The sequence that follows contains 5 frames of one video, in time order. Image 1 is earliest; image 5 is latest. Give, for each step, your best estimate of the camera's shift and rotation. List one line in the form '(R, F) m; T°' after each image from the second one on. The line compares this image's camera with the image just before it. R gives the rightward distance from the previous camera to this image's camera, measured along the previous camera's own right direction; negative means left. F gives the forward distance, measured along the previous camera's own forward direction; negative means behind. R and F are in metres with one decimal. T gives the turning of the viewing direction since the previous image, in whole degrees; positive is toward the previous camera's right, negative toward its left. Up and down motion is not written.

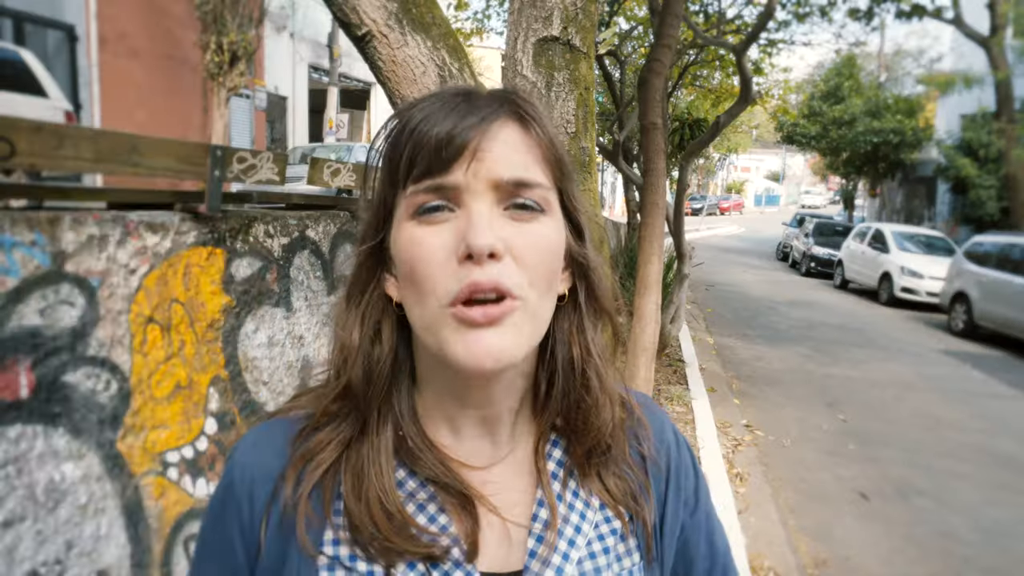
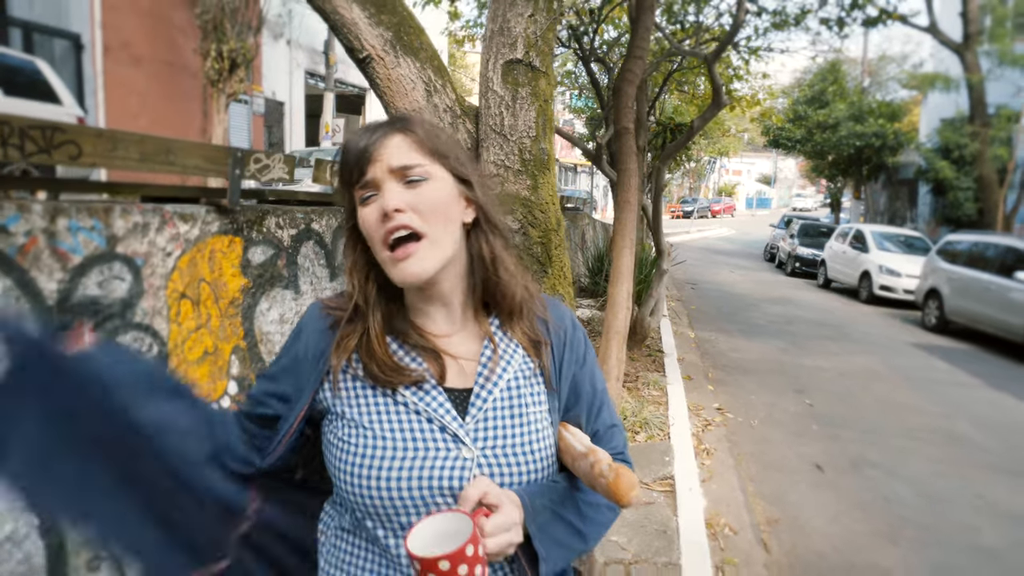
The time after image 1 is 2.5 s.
(+0.1, -0.4) m; 0°
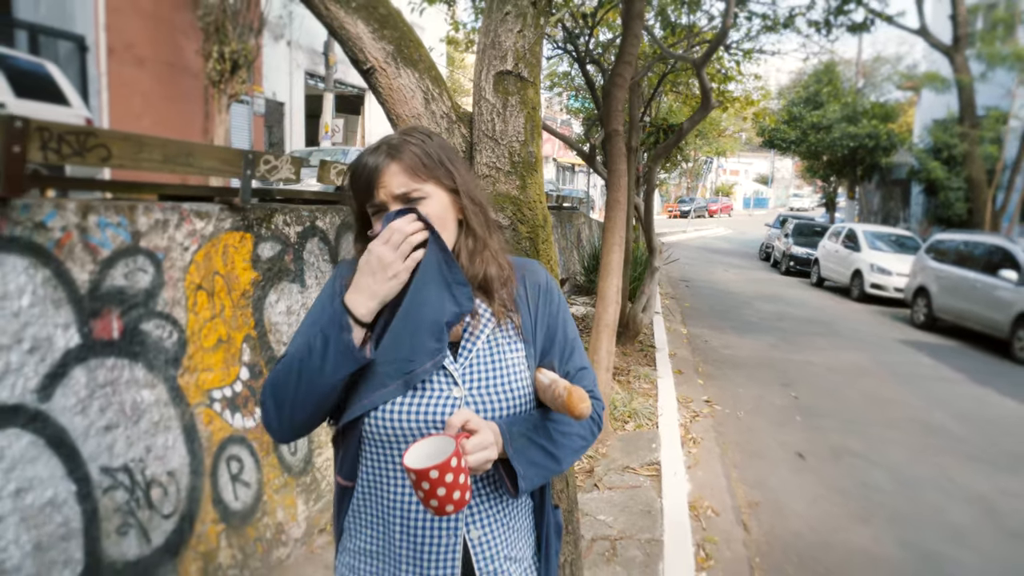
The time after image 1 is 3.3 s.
(0.0, -0.2) m; 0°
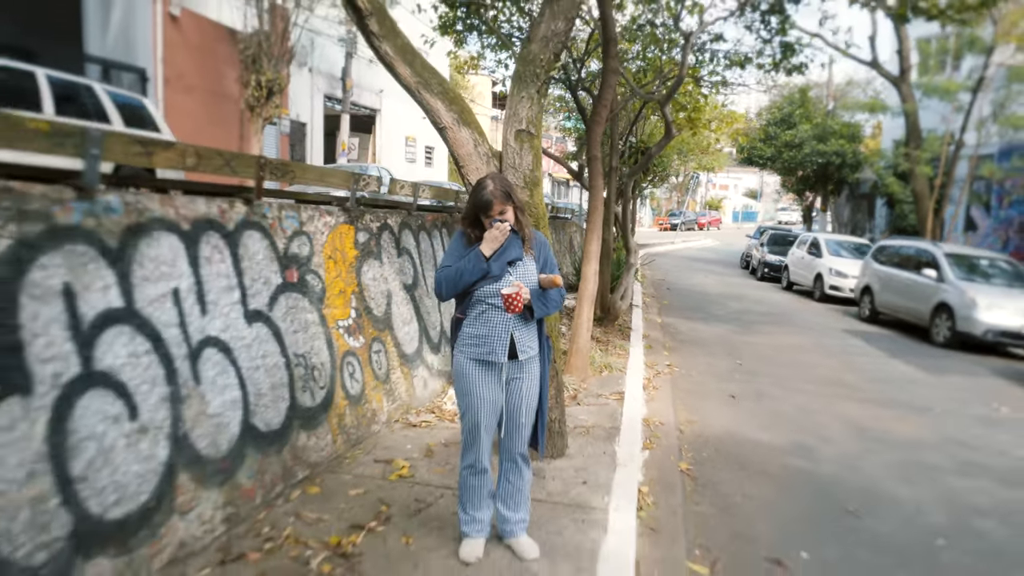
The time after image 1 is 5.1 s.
(-0.1, -1.8) m; 0°
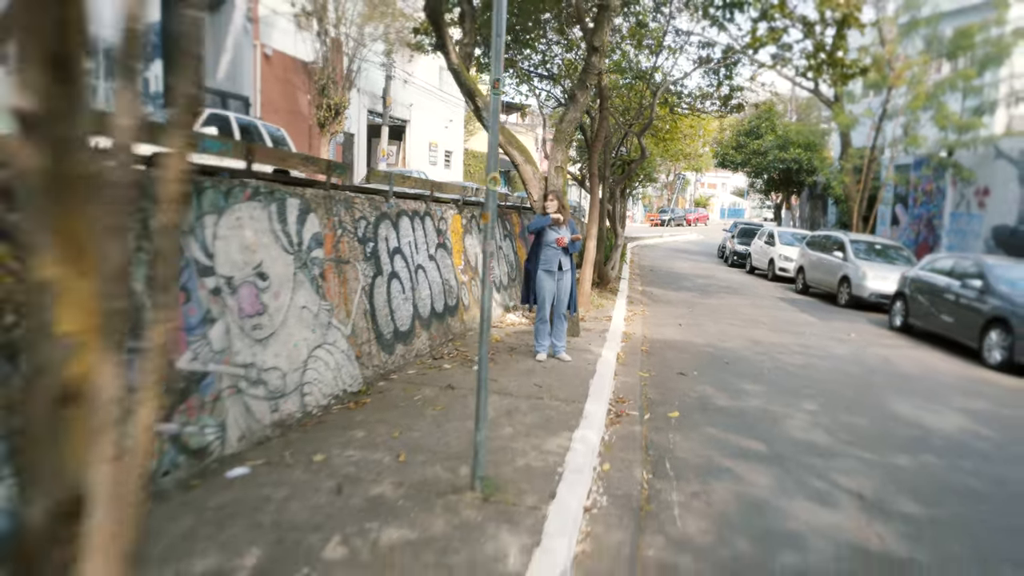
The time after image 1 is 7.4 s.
(-0.5, -4.1) m; 0°
